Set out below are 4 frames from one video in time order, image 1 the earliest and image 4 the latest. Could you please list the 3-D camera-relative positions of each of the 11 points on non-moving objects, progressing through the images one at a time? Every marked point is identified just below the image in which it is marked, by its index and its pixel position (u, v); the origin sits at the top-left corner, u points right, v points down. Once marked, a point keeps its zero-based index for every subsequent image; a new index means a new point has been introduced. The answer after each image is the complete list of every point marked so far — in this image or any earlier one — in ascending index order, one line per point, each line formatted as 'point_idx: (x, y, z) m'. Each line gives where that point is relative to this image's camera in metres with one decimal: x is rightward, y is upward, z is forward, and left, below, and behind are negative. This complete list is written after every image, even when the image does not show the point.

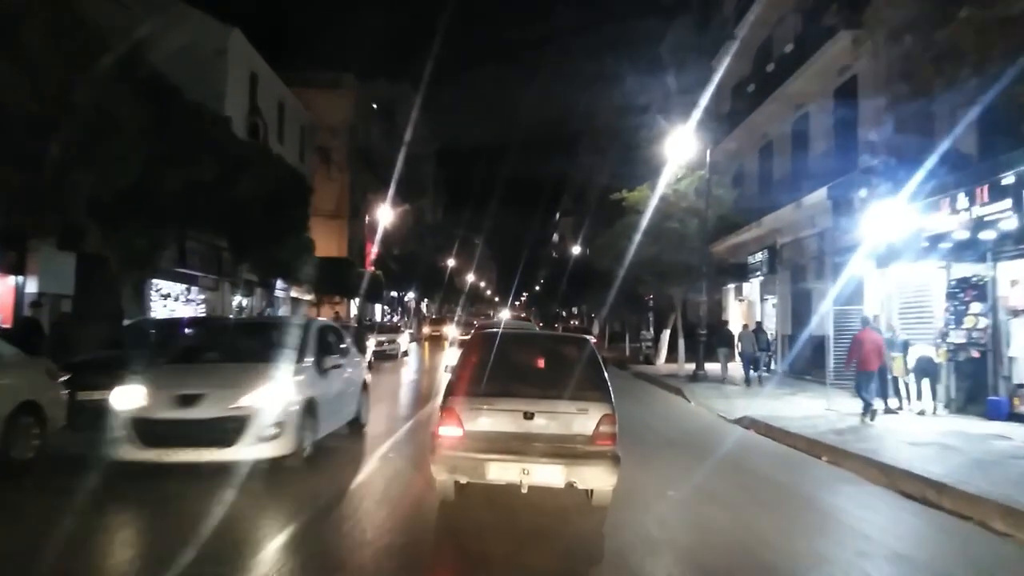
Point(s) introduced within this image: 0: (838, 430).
0: (+5.6, -2.4, +15.8) m
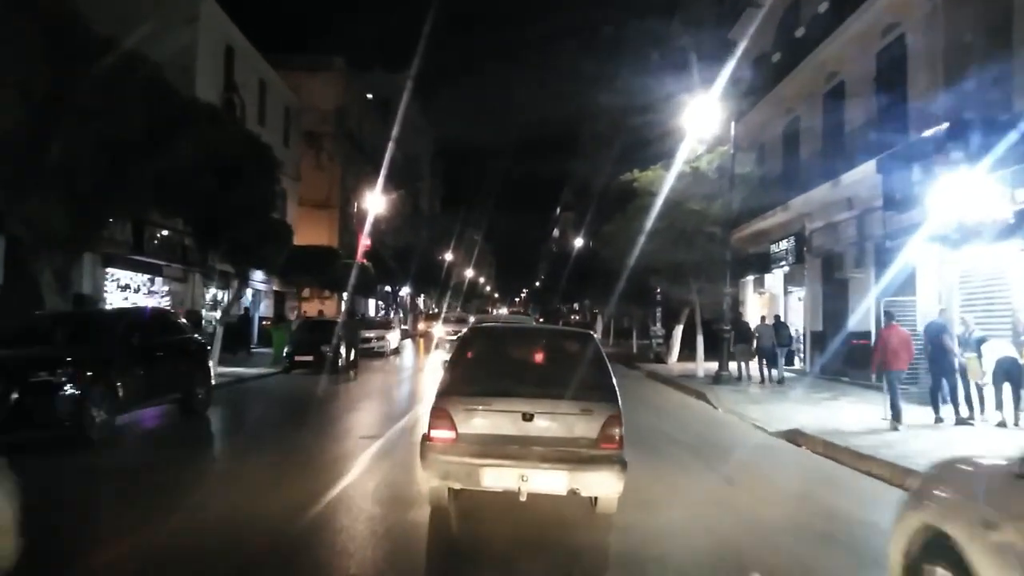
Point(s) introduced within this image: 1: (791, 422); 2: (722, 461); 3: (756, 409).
0: (+5.5, -2.2, +12.8) m
1: (+5.2, -2.5, +17.0) m
2: (+3.0, -2.5, +13.5) m
3: (+5.2, -2.6, +19.7) m
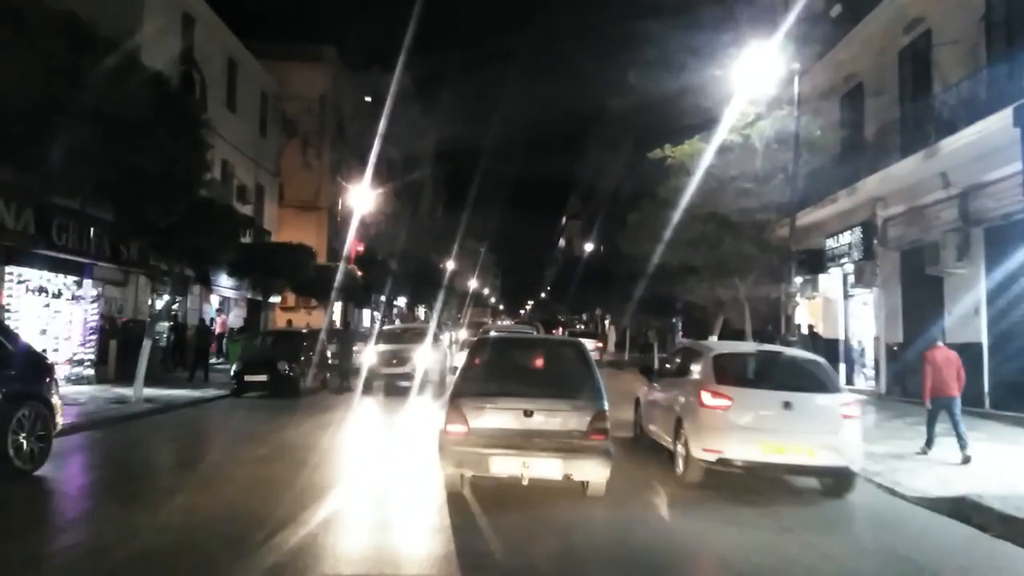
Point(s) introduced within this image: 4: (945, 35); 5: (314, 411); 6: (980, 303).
0: (+5.6, -2.1, +7.8) m
1: (+5.2, -2.4, +12.1) m
2: (+3.1, -2.4, +8.5) m
3: (+5.2, -2.5, +14.7) m
4: (+8.7, +5.1, +18.5) m
5: (-4.3, -2.6, +19.6) m
6: (+8.7, -0.4, +17.4) m
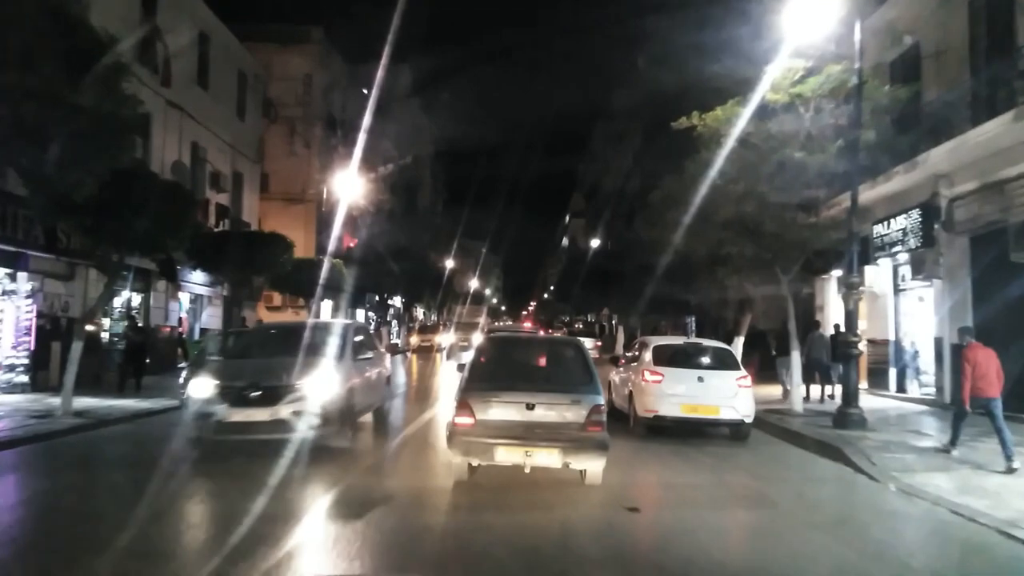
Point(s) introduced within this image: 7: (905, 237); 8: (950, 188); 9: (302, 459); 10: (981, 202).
0: (+5.6, -1.9, +4.7) m
1: (+5.2, -2.2, +8.9) m
2: (+3.1, -2.2, +5.4) m
3: (+5.3, -2.3, +11.6) m
4: (+8.7, +5.2, +15.4) m
5: (-4.3, -2.5, +16.5) m
6: (+8.7, -0.2, +14.3) m
7: (+8.2, +1.1, +19.2) m
8: (+8.4, +1.9, +17.9) m
9: (-3.1, -2.5, +13.3) m
10: (+8.6, +1.6, +16.8) m
